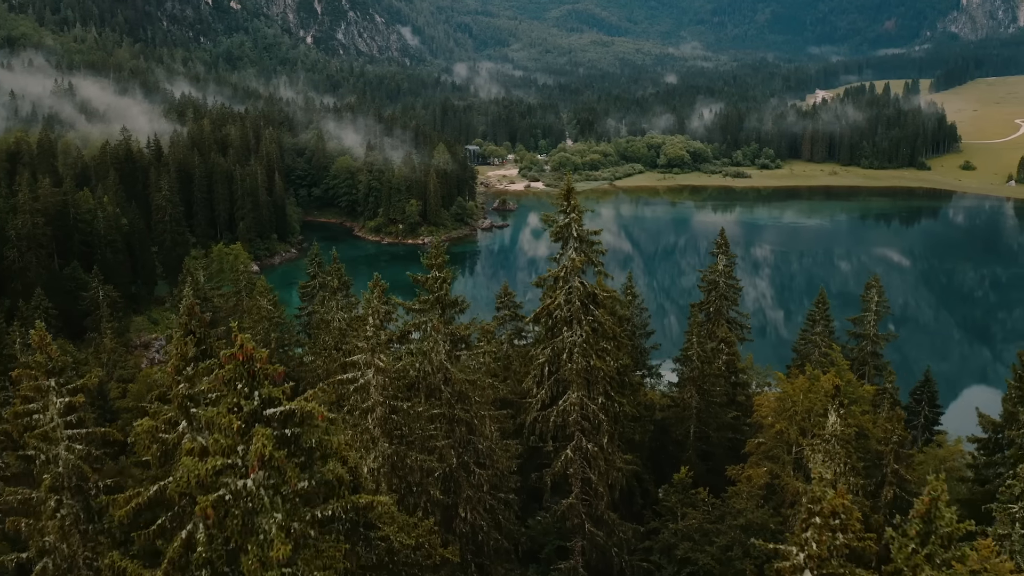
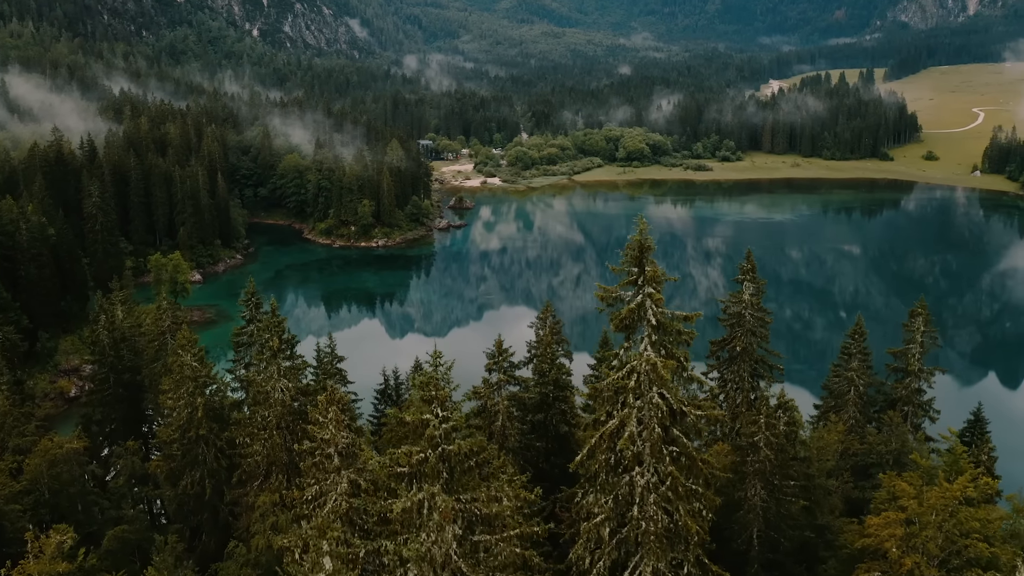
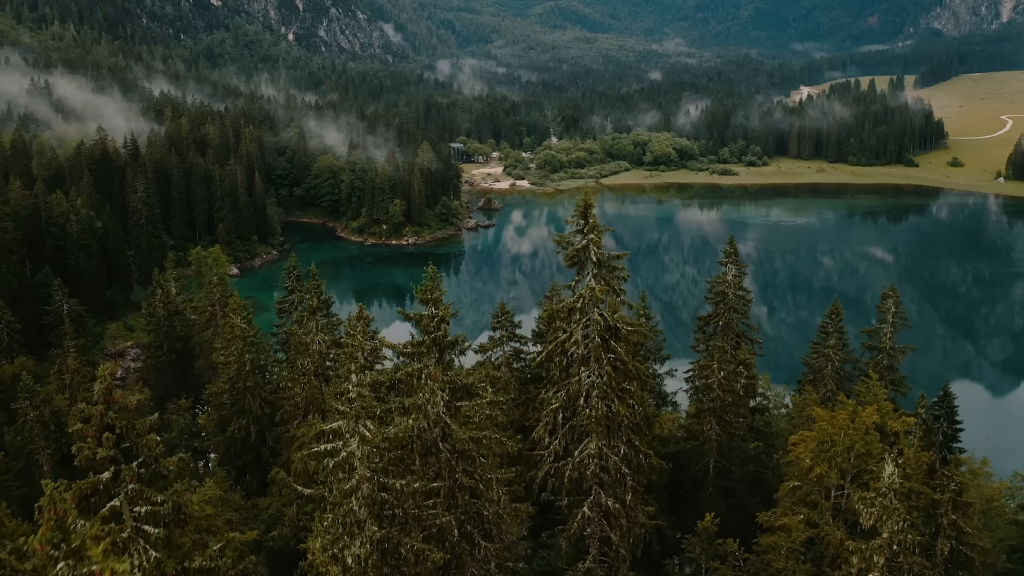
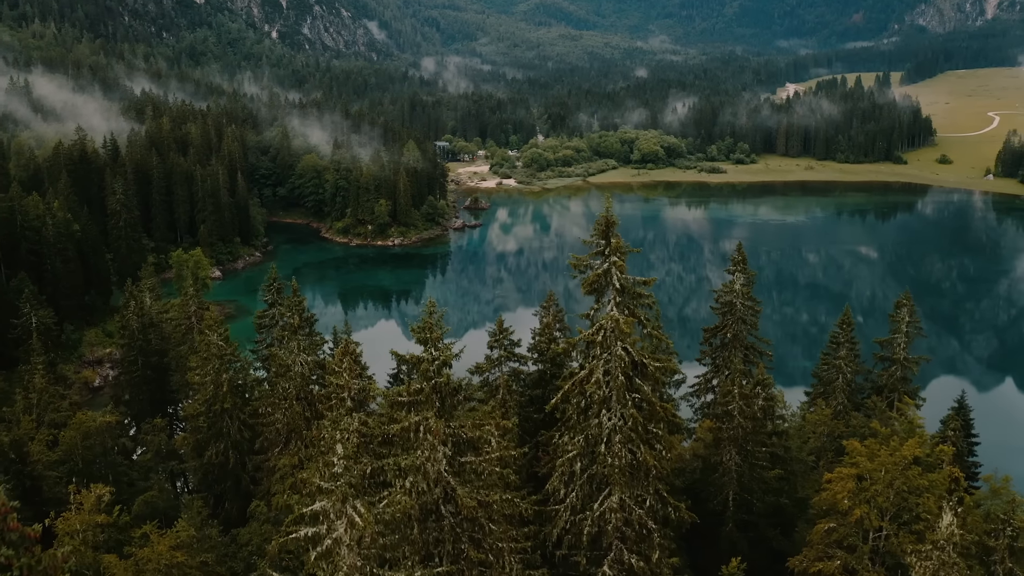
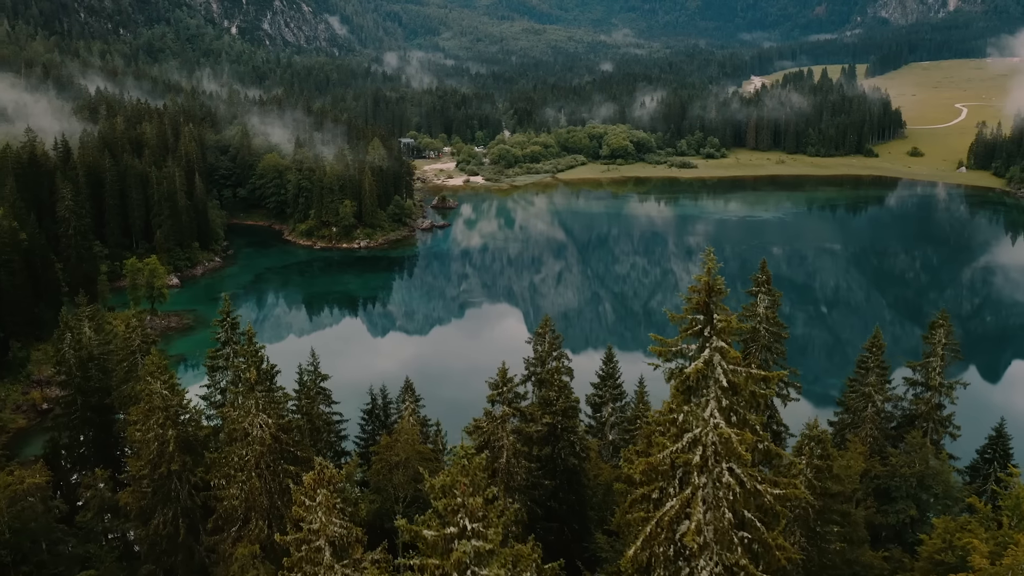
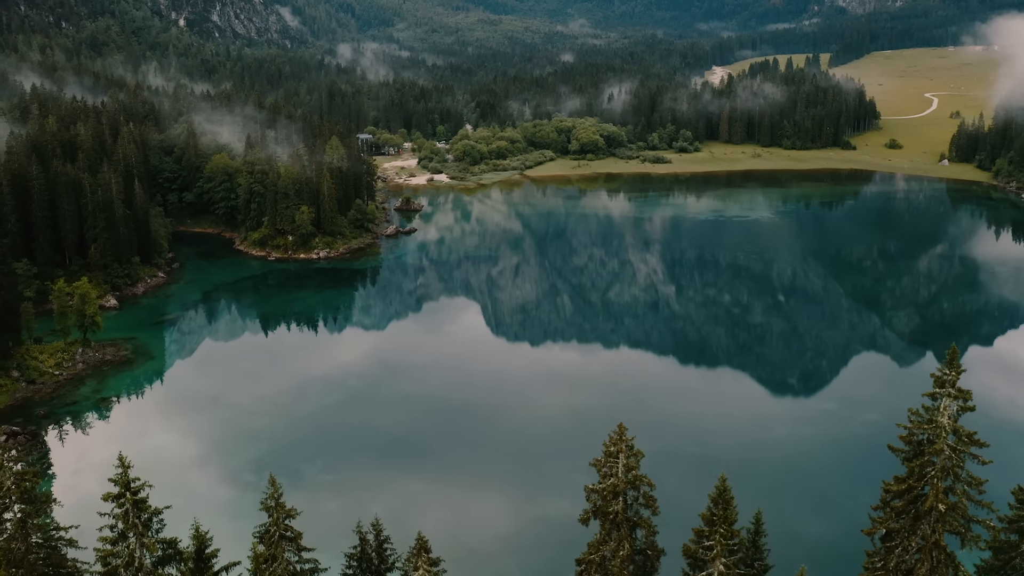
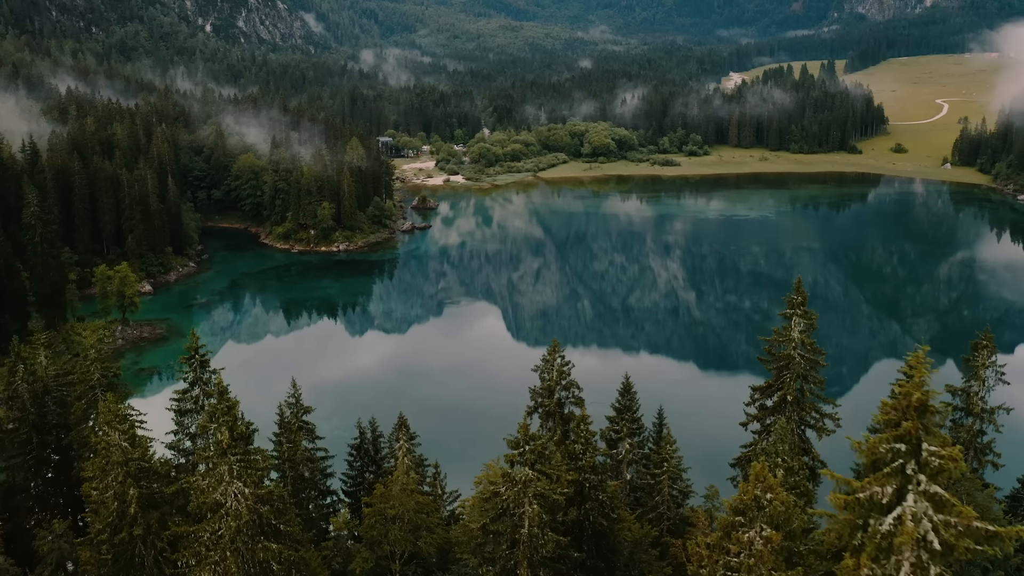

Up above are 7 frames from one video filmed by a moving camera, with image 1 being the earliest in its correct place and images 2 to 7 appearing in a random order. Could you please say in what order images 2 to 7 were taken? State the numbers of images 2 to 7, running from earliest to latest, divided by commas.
3, 4, 2, 5, 7, 6
